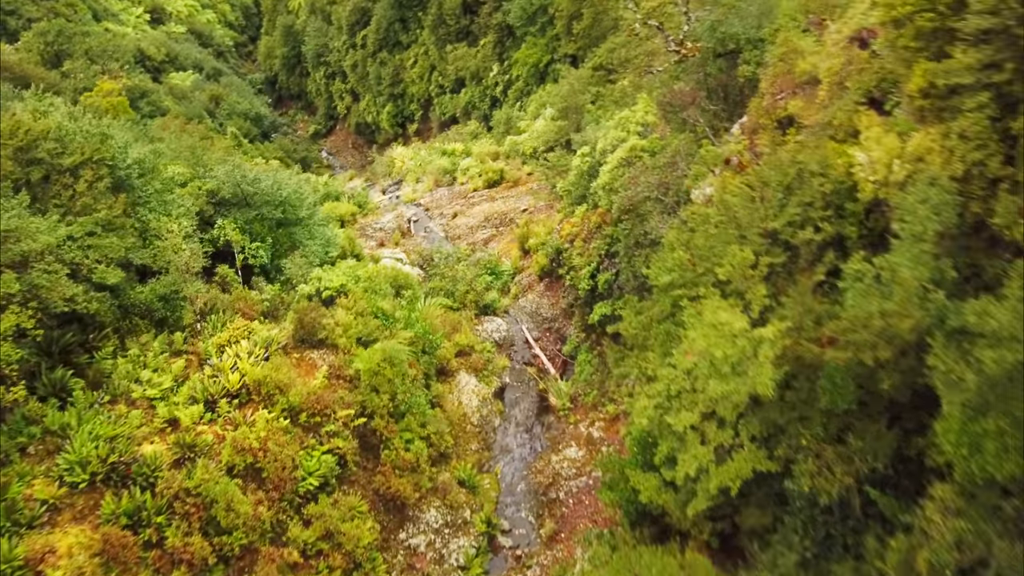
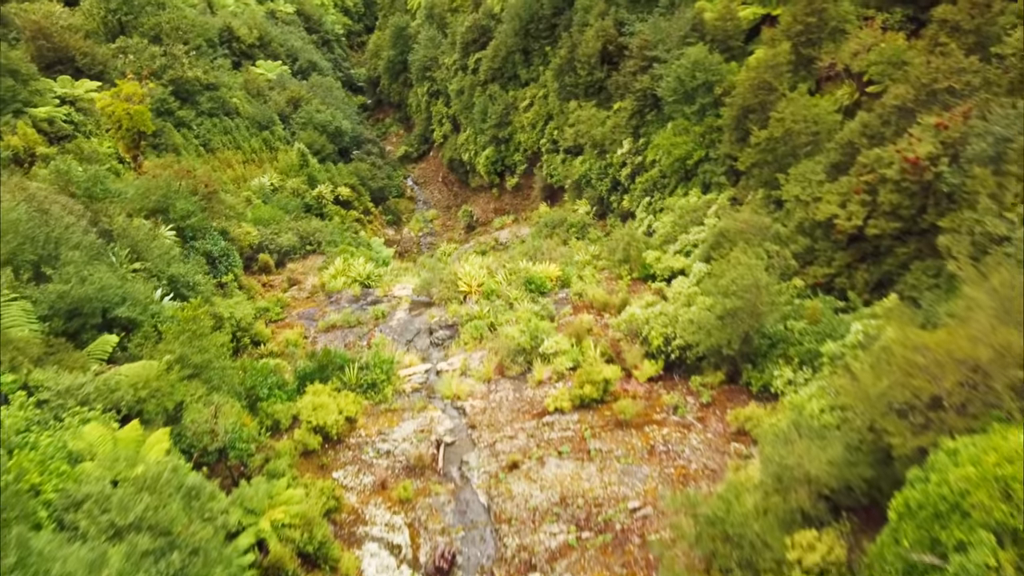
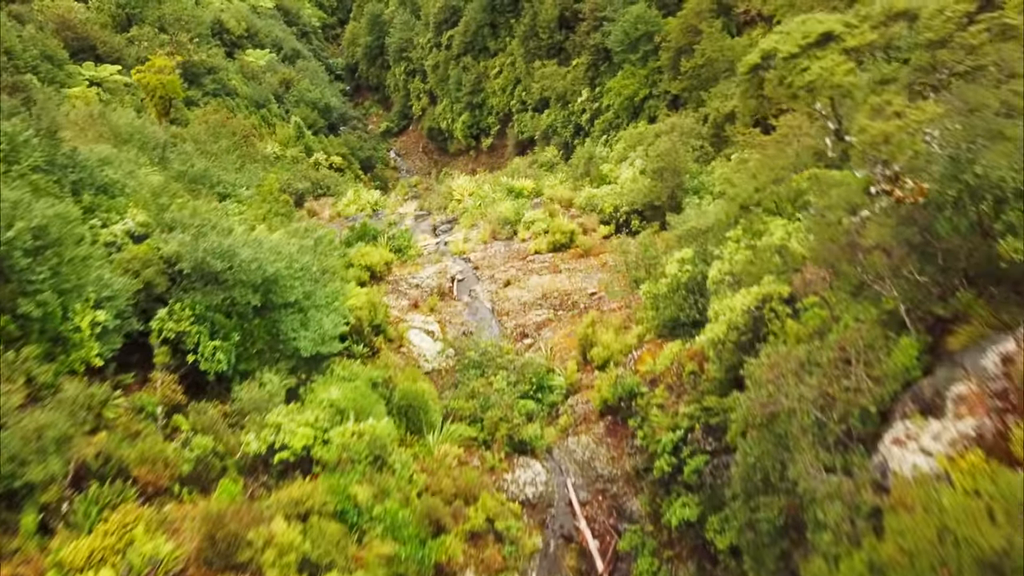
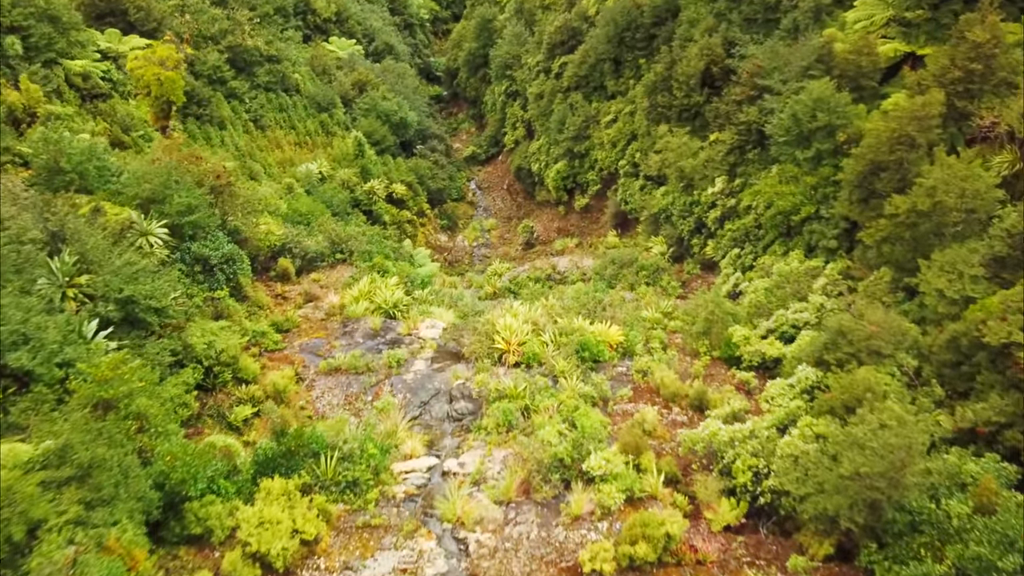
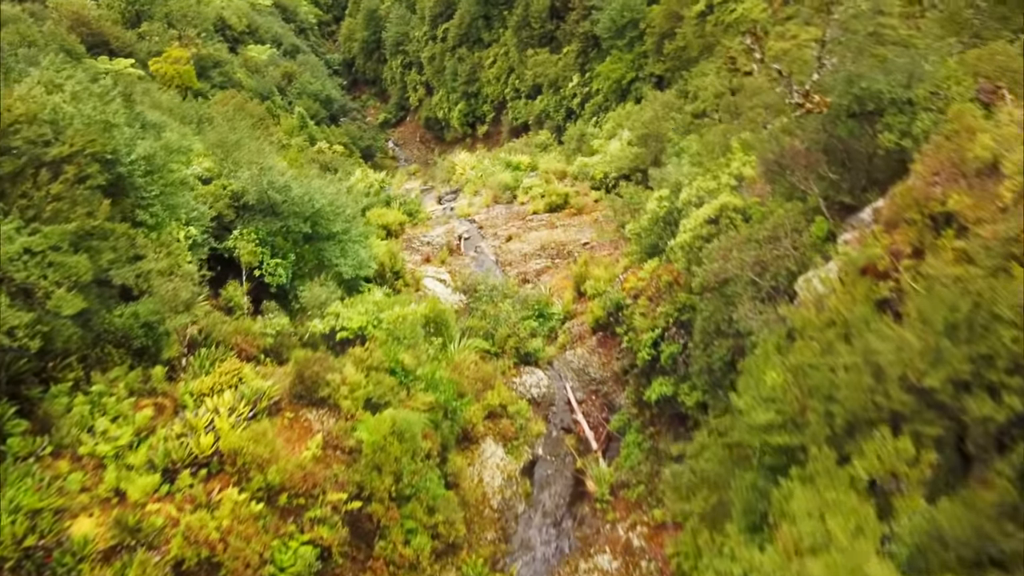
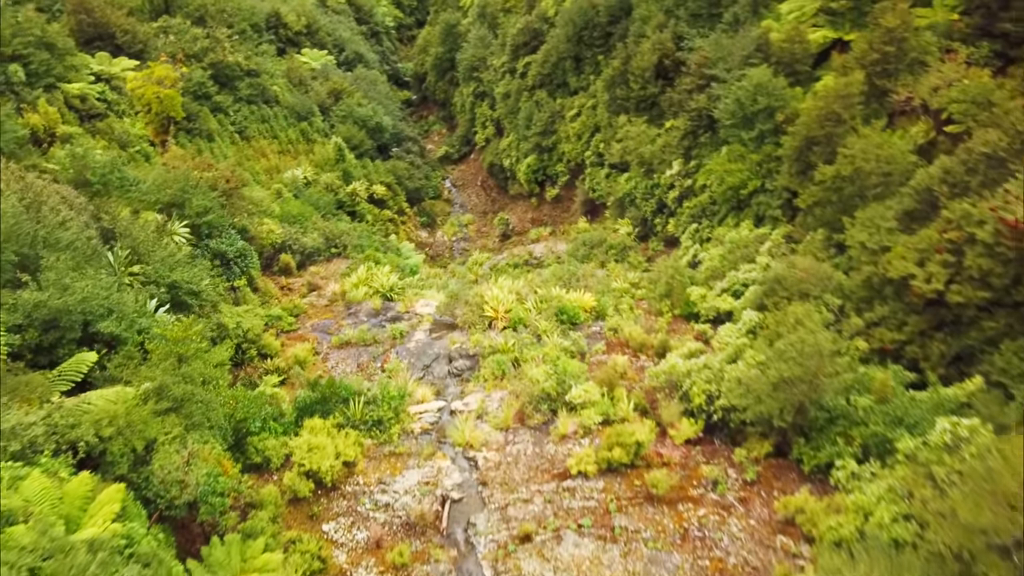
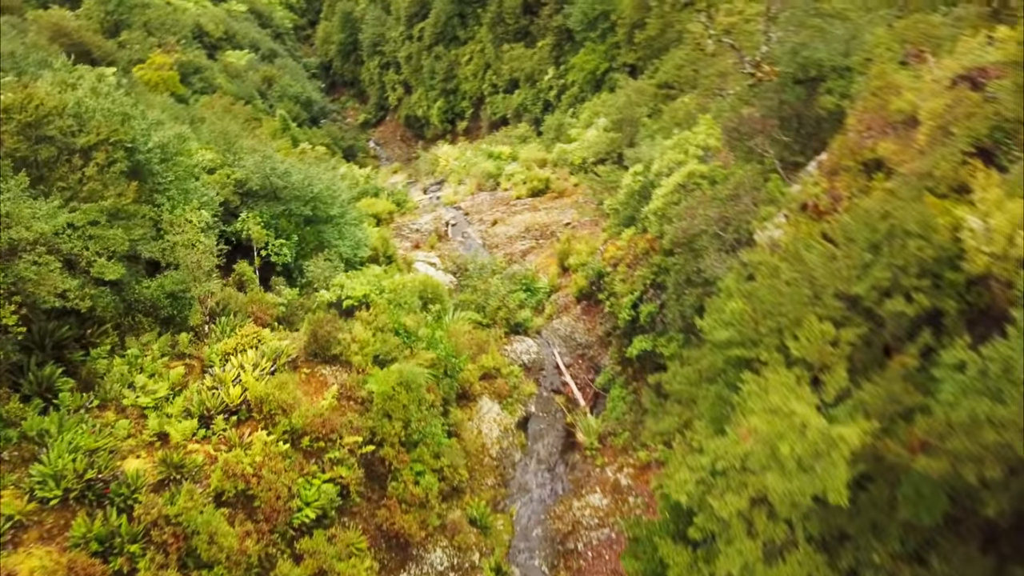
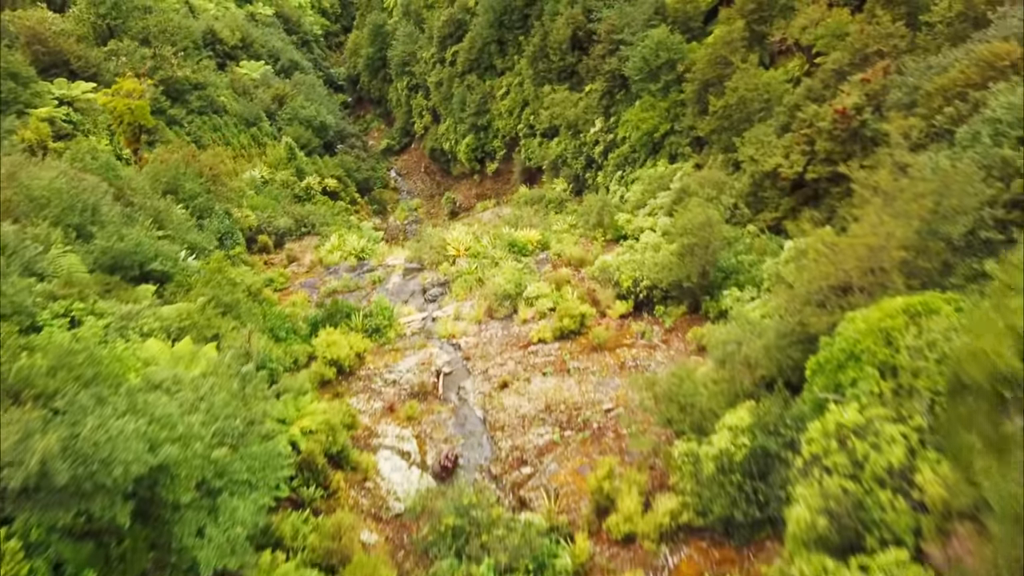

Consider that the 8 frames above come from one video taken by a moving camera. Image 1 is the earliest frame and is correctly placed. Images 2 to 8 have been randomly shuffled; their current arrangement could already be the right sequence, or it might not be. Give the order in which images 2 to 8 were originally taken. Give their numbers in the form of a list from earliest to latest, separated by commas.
7, 5, 3, 8, 2, 6, 4
